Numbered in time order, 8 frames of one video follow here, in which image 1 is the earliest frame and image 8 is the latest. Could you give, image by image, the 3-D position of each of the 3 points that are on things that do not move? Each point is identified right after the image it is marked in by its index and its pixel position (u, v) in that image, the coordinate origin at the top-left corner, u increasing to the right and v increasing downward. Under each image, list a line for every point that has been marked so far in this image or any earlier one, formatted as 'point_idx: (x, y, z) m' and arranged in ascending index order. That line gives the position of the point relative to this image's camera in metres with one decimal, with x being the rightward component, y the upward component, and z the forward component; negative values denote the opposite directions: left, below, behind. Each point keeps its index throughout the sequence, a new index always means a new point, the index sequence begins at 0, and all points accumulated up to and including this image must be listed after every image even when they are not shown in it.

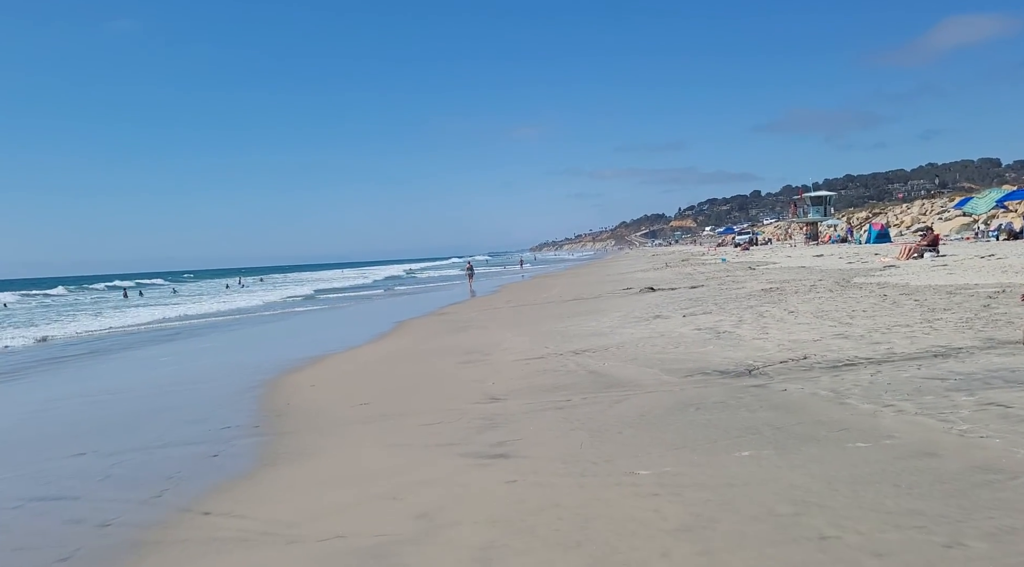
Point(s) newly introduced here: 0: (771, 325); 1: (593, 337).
0: (+3.7, -0.6, +9.9) m
1: (+1.2, -0.8, +10.7) m
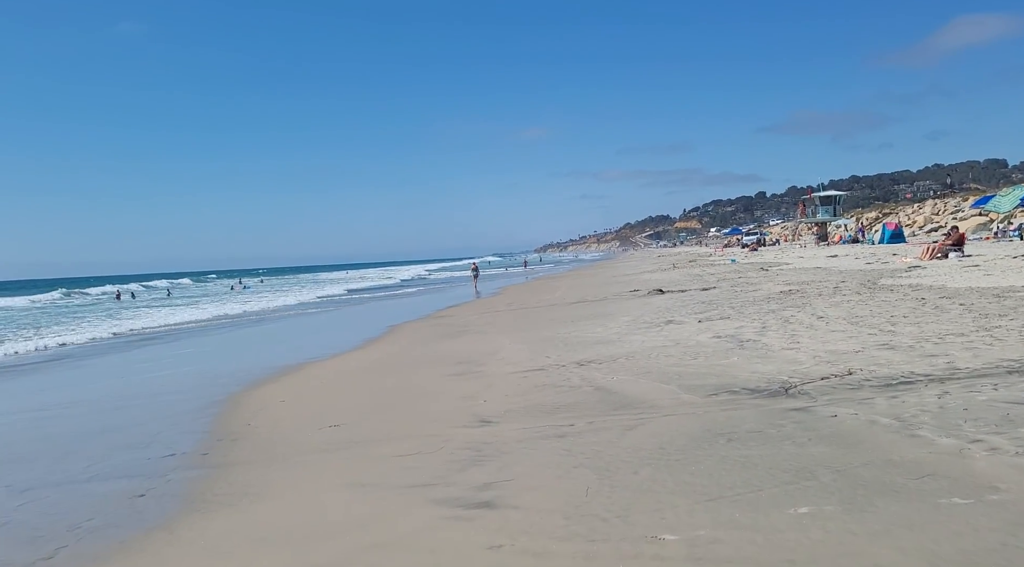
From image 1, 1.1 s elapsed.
0: (+3.6, -0.6, +8.8) m
1: (+1.2, -0.9, +9.6) m
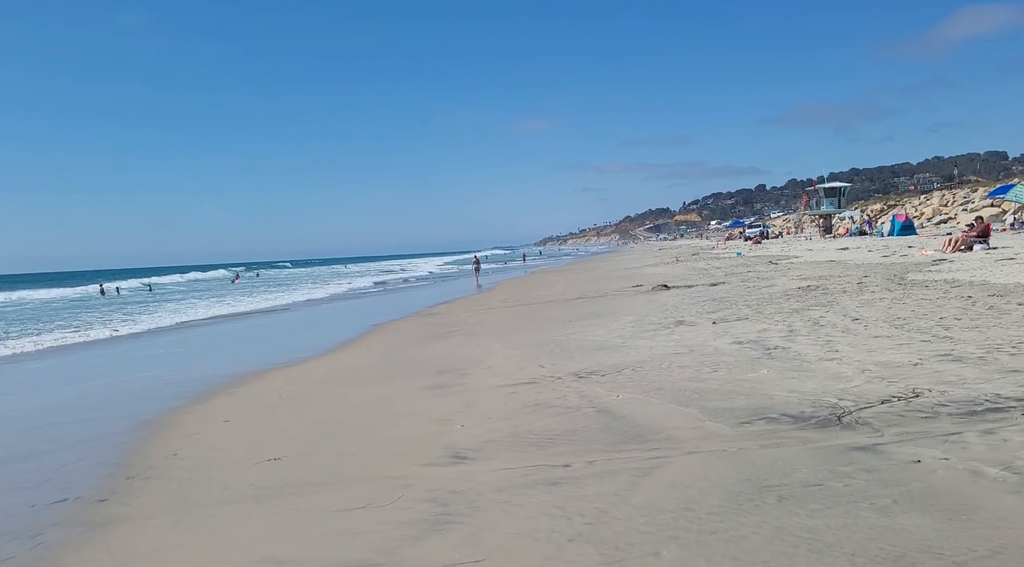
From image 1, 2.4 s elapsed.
0: (+3.5, -0.6, +7.5) m
1: (+1.1, -0.8, +8.3) m
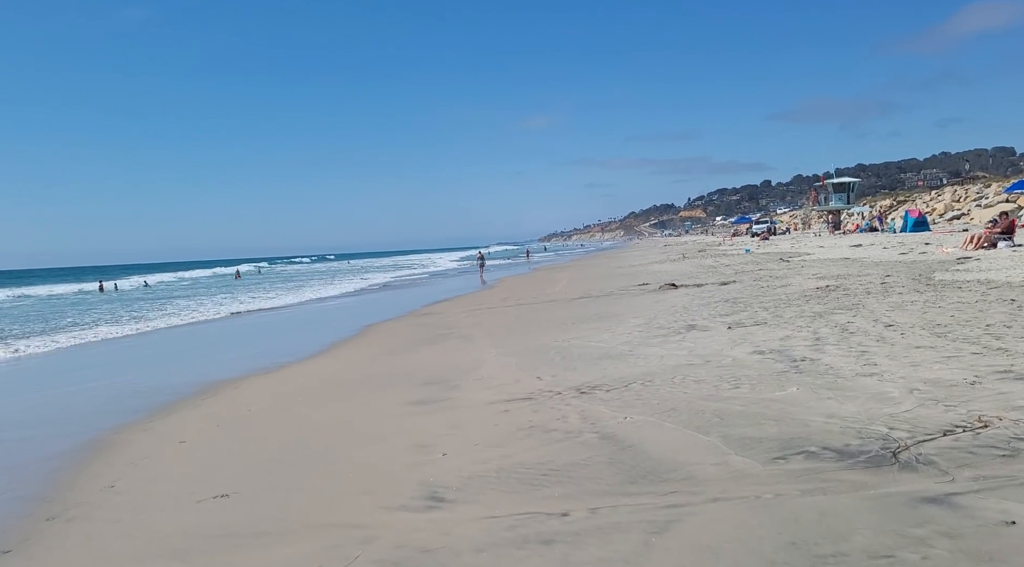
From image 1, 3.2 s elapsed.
0: (+3.5, -0.6, +6.7) m
1: (+1.0, -0.9, +7.5) m
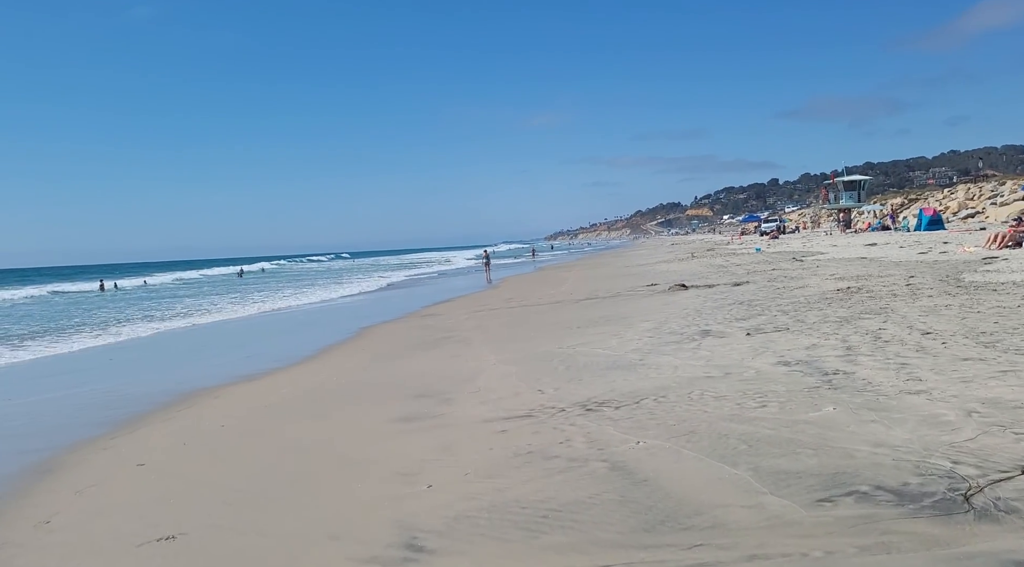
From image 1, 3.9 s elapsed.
0: (+3.4, -0.6, +6.0) m
1: (+1.0, -0.9, +6.8) m
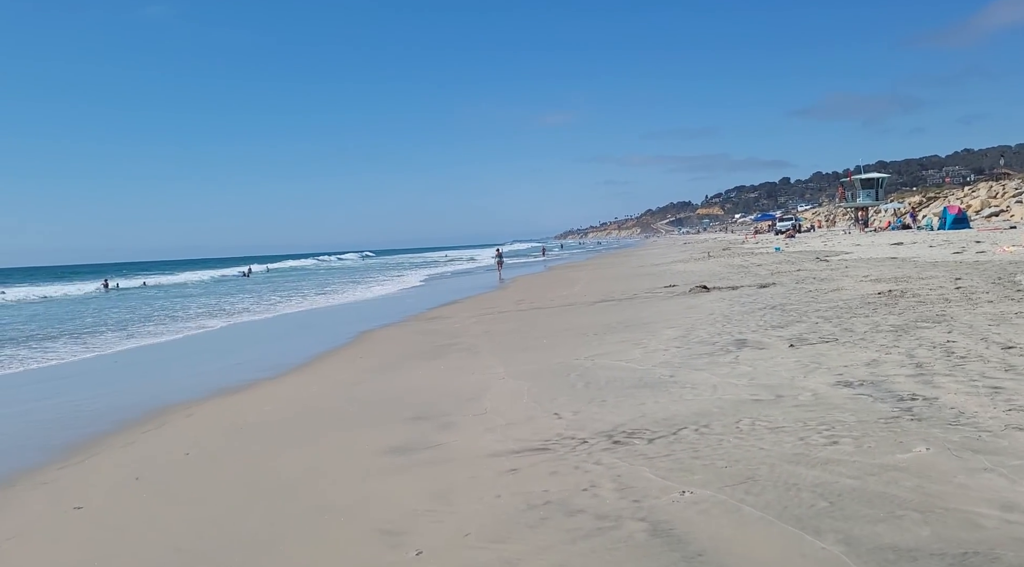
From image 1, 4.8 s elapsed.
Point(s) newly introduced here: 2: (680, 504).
0: (+3.5, -0.7, +5.0) m
1: (+1.1, -0.9, +5.9) m
2: (+0.9, -1.1, +3.5) m
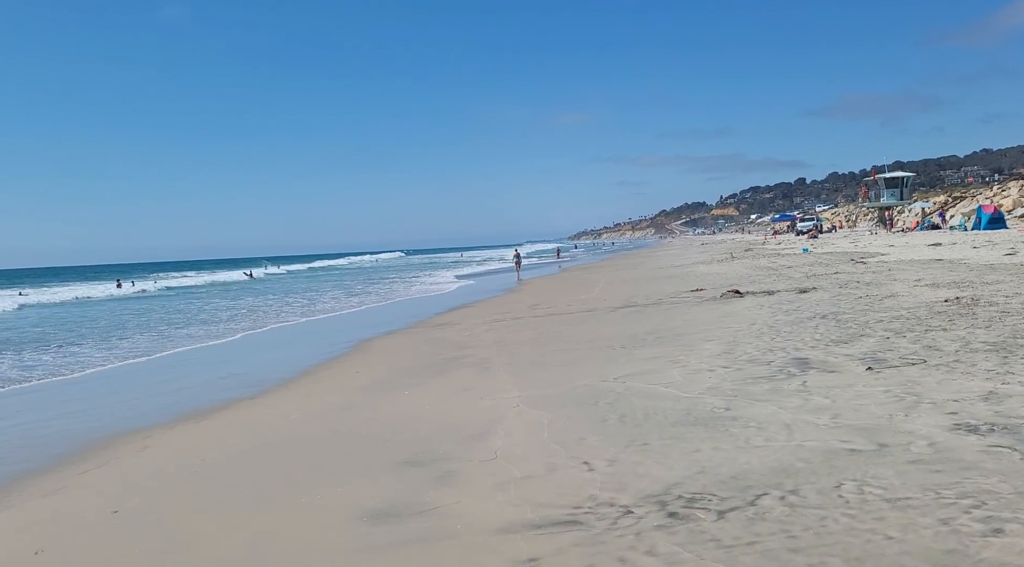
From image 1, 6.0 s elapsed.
0: (+3.6, -0.8, +3.7) m
1: (+1.2, -1.0, +4.6) m
2: (+0.9, -1.2, +2.3) m
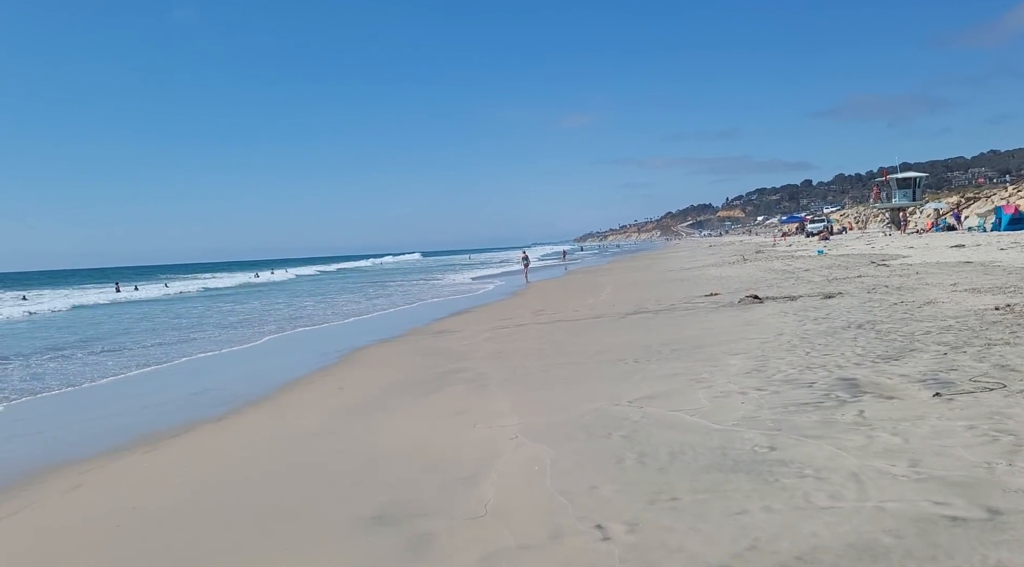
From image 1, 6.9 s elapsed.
0: (+3.6, -0.8, +2.7) m
1: (+1.2, -1.1, +3.6) m
2: (+0.9, -1.3, +1.3) m
